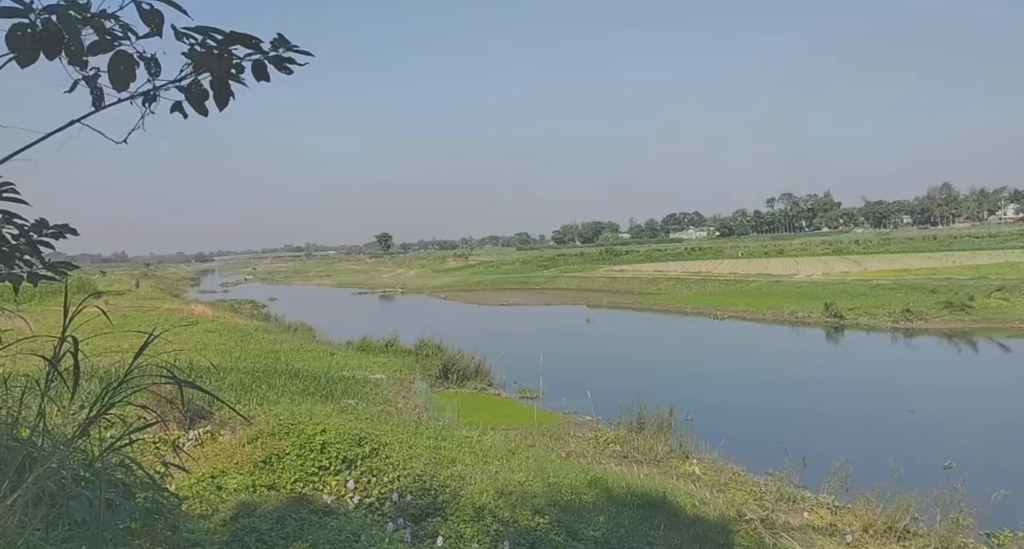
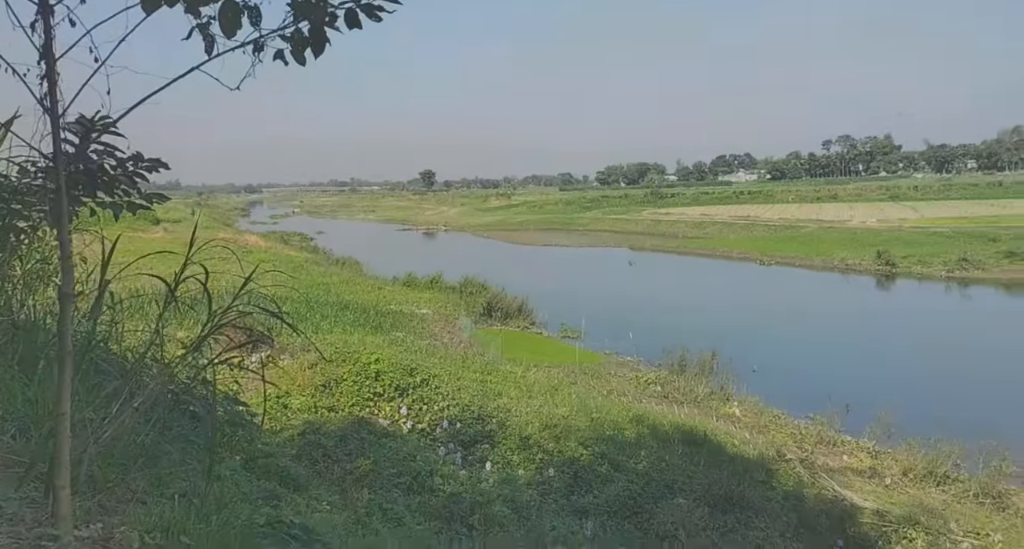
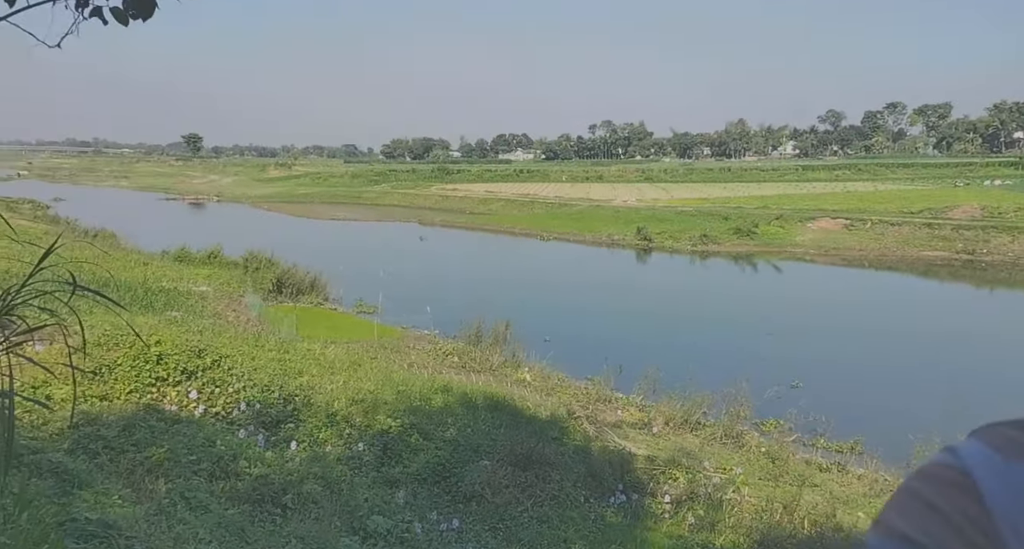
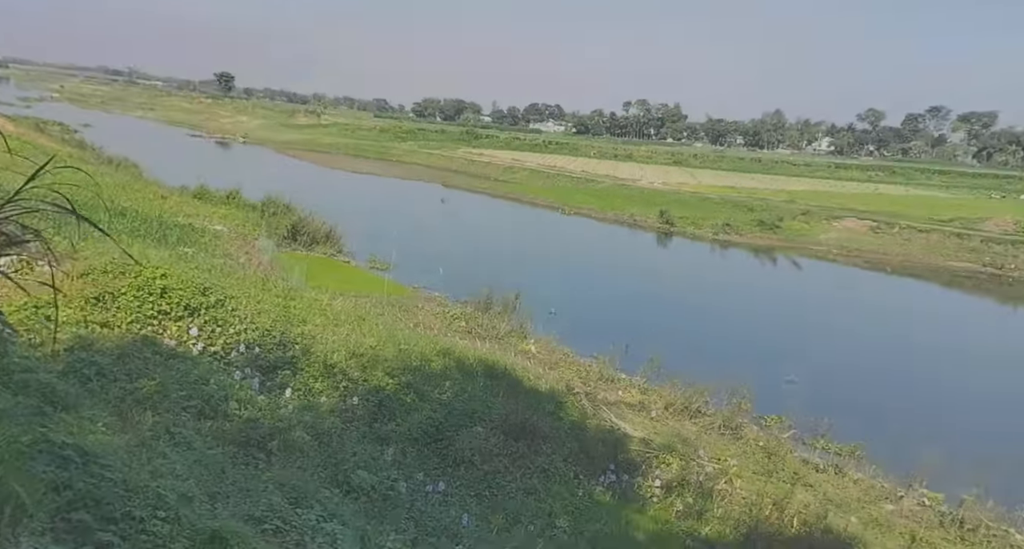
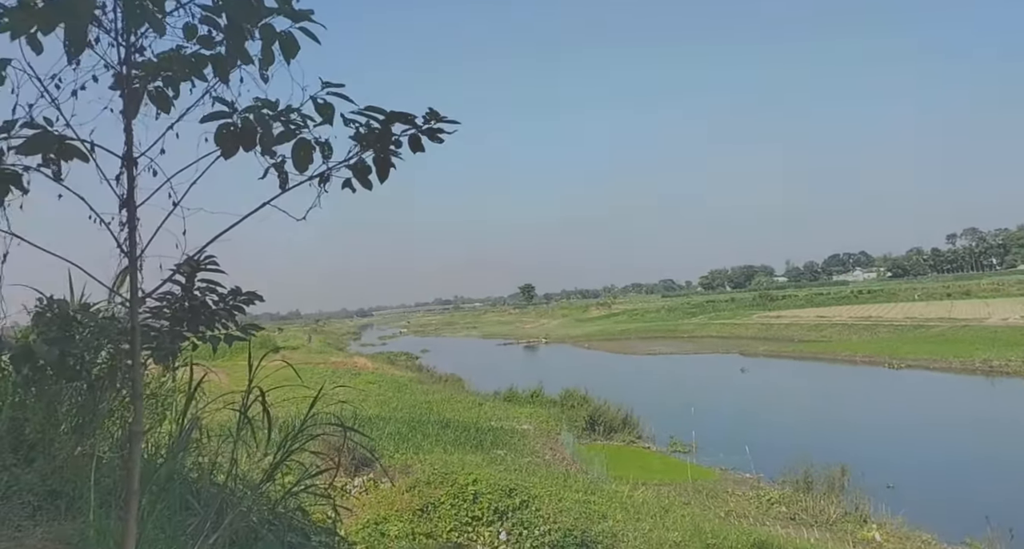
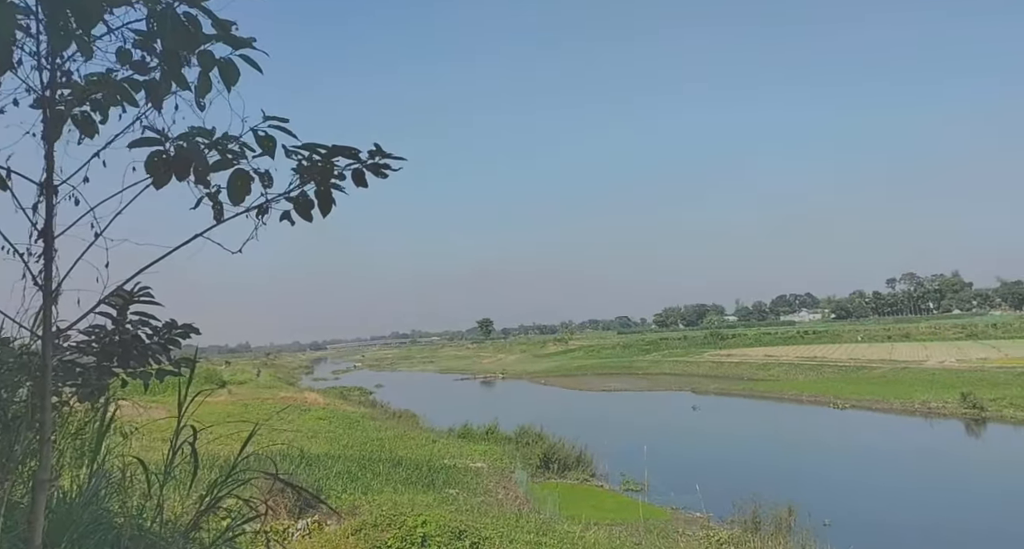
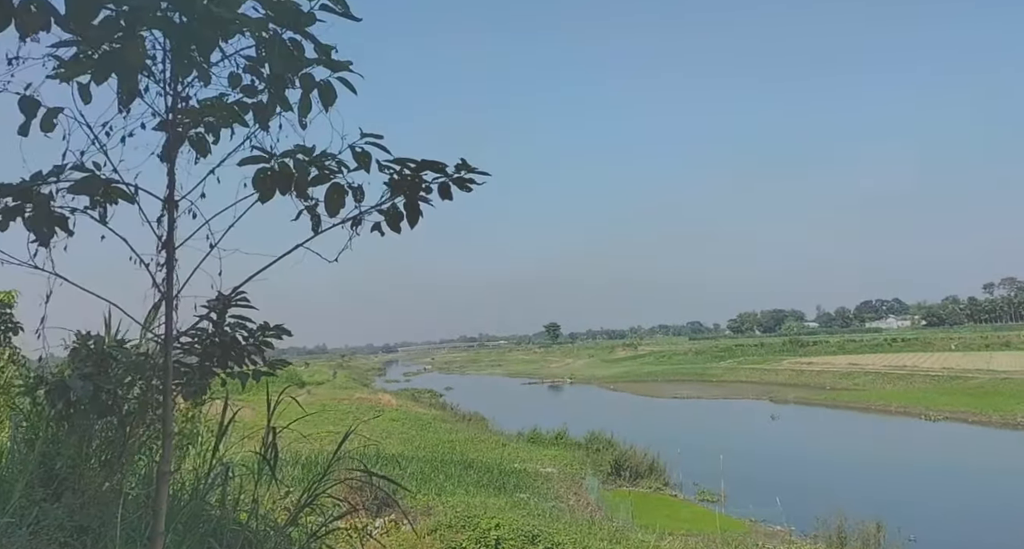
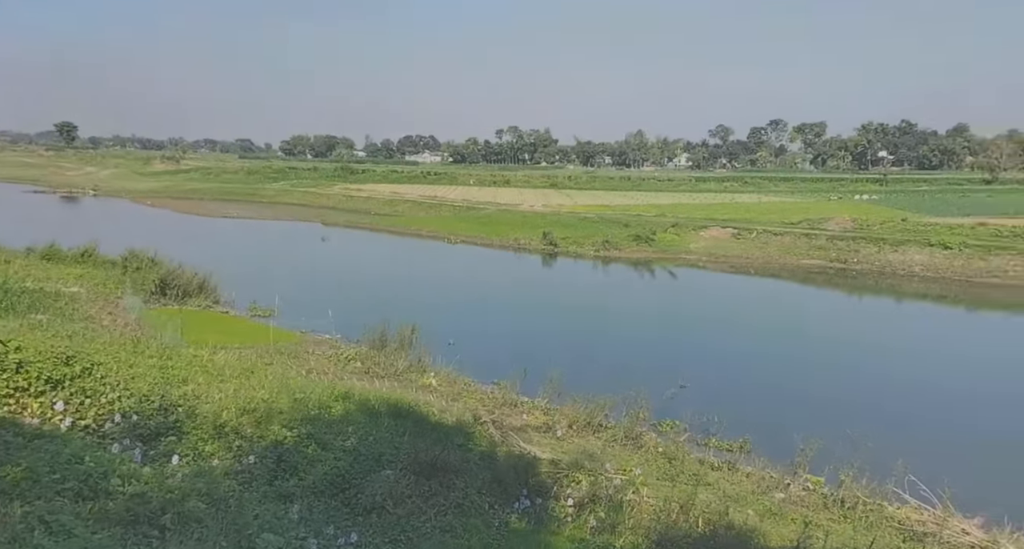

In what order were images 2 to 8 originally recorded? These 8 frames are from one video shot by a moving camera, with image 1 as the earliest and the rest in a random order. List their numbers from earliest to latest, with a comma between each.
7, 6, 5, 2, 4, 8, 3
